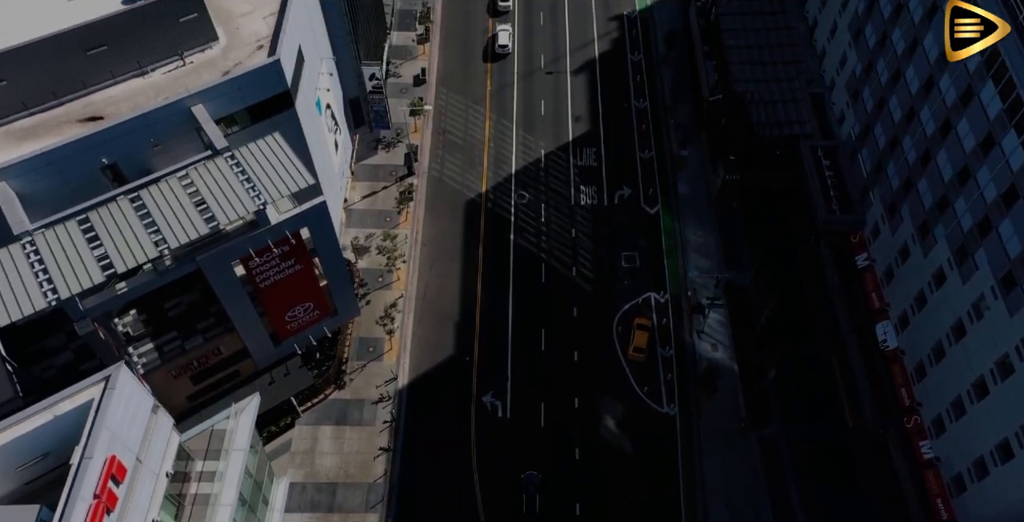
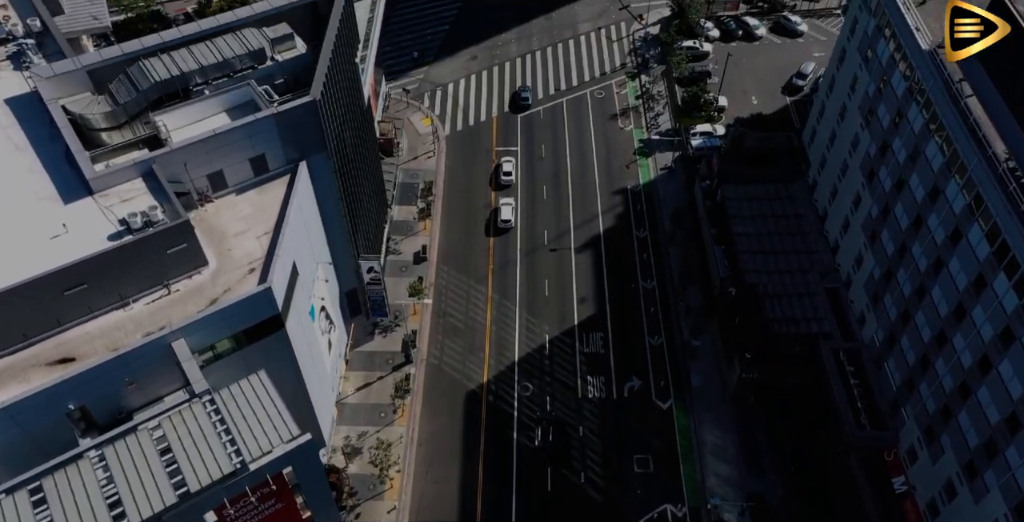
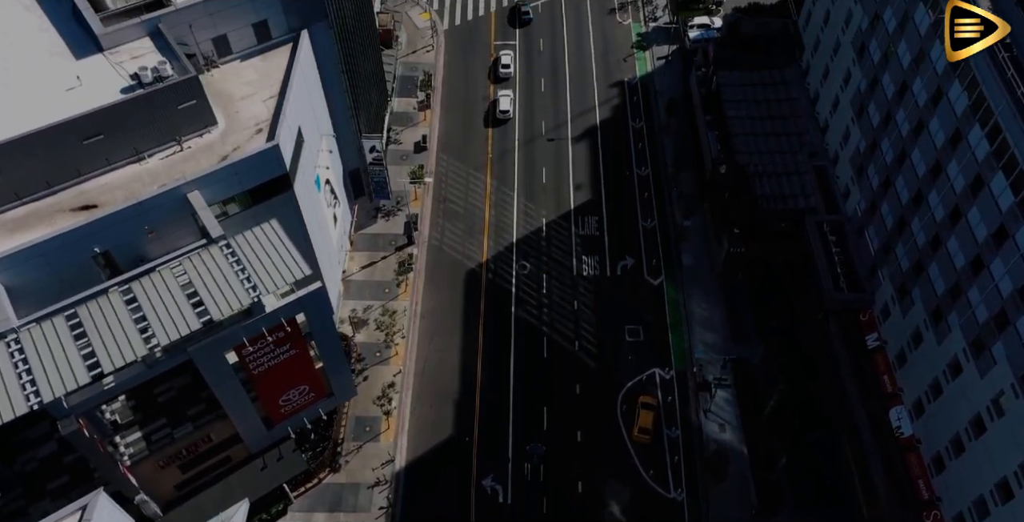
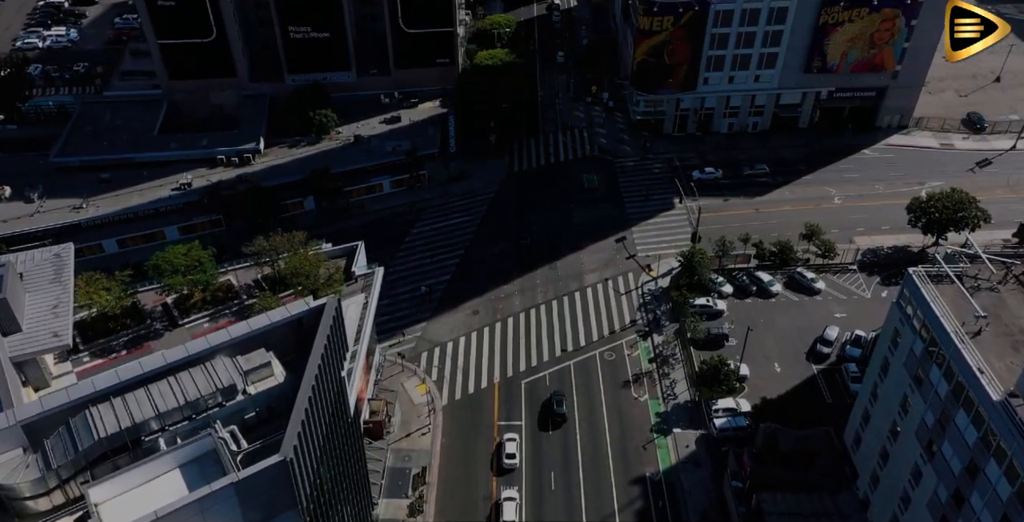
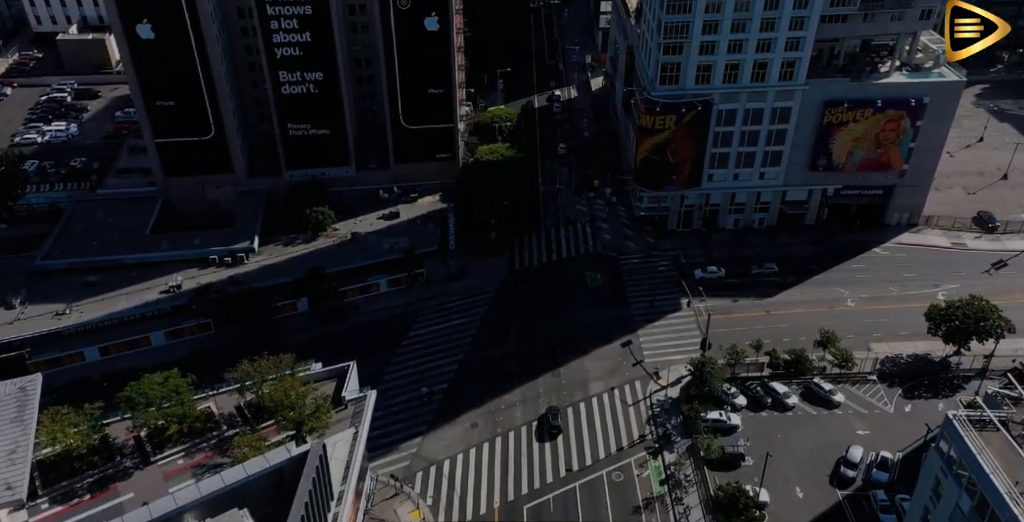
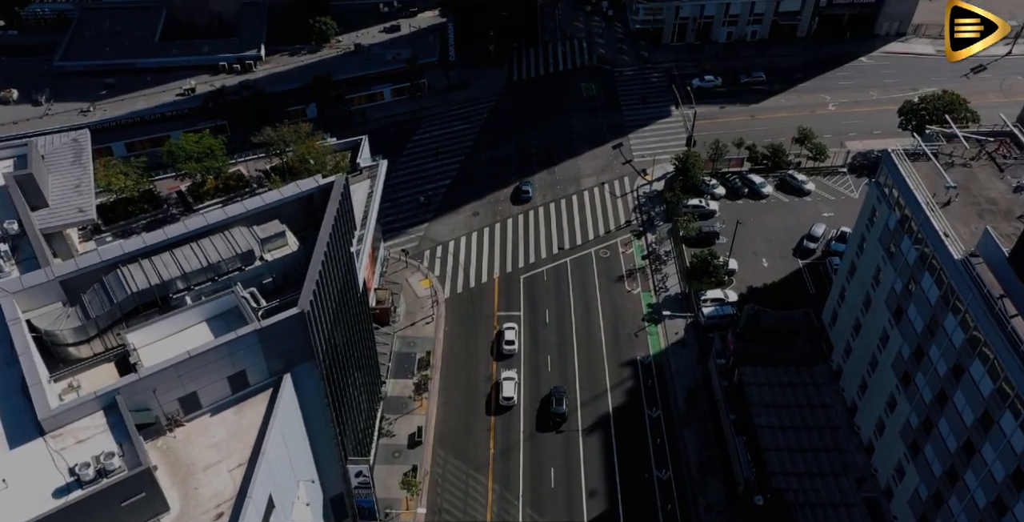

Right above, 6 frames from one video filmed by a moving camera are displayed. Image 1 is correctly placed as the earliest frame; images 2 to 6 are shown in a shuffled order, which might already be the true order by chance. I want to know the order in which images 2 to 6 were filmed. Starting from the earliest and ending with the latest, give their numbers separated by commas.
3, 2, 6, 4, 5
